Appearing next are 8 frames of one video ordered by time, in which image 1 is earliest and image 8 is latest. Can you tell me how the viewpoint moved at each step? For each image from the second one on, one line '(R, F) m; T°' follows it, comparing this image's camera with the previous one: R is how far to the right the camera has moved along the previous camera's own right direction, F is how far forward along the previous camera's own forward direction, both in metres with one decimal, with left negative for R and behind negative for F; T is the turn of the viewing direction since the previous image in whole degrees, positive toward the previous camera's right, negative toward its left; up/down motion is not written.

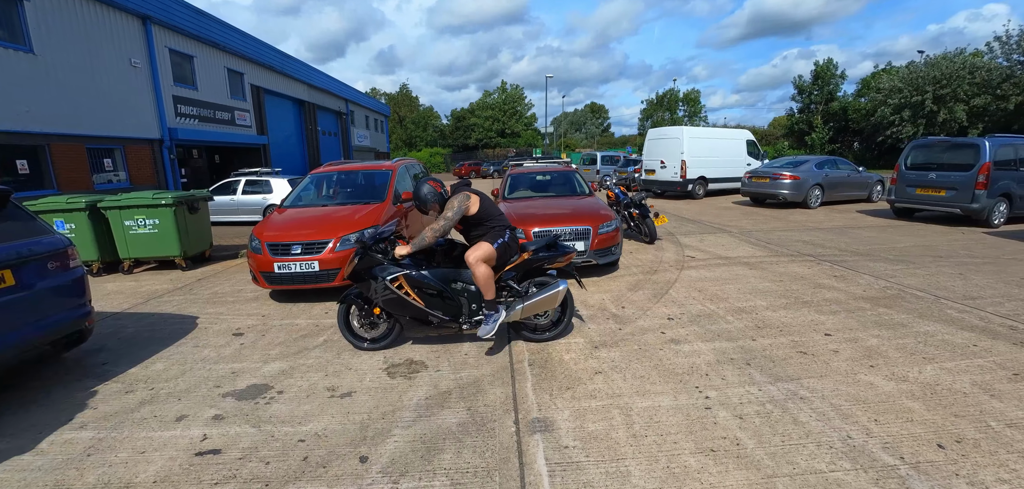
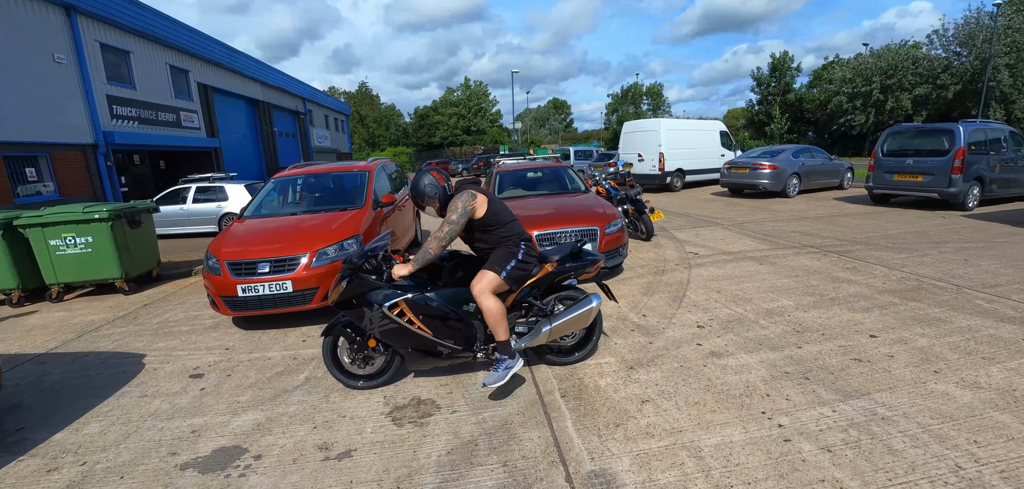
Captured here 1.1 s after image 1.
(-0.4, +0.5) m; +4°
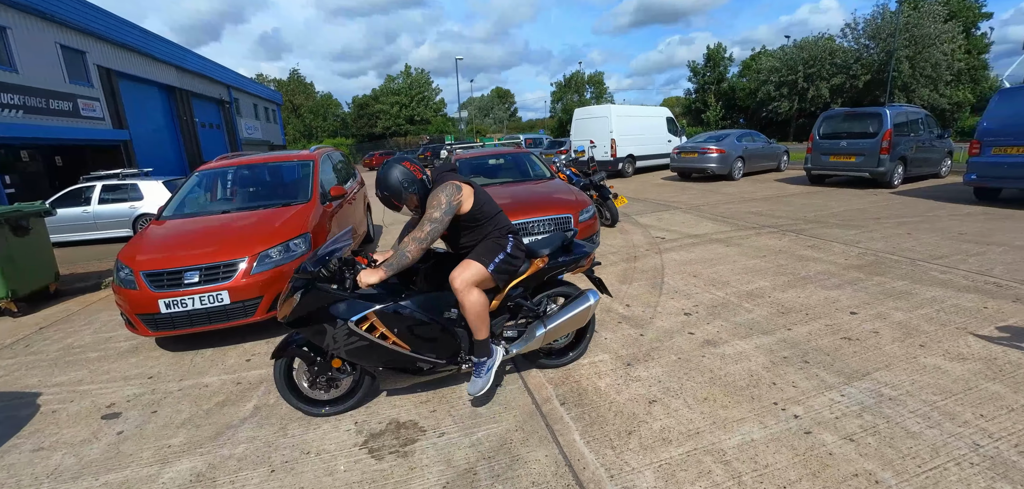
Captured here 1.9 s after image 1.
(-0.2, +0.4) m; +7°
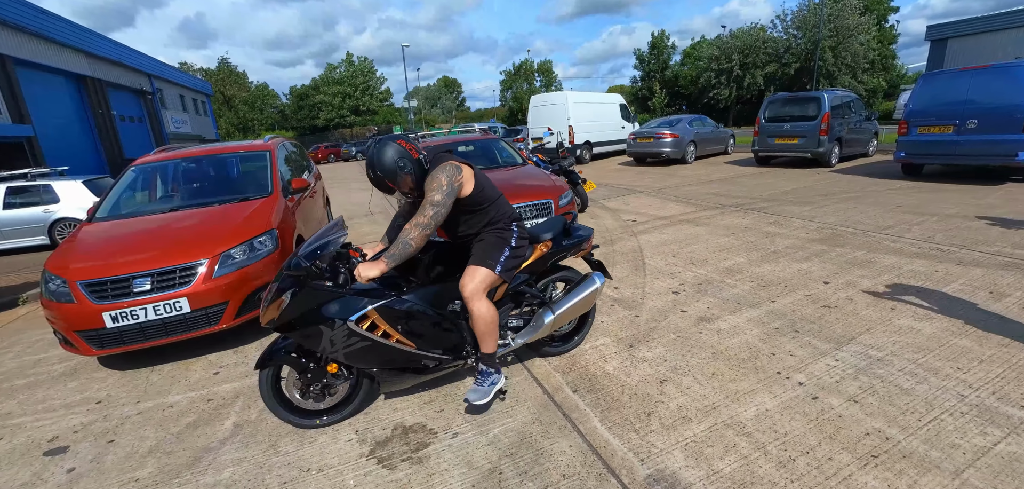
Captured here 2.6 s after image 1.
(-0.3, +0.1) m; +6°
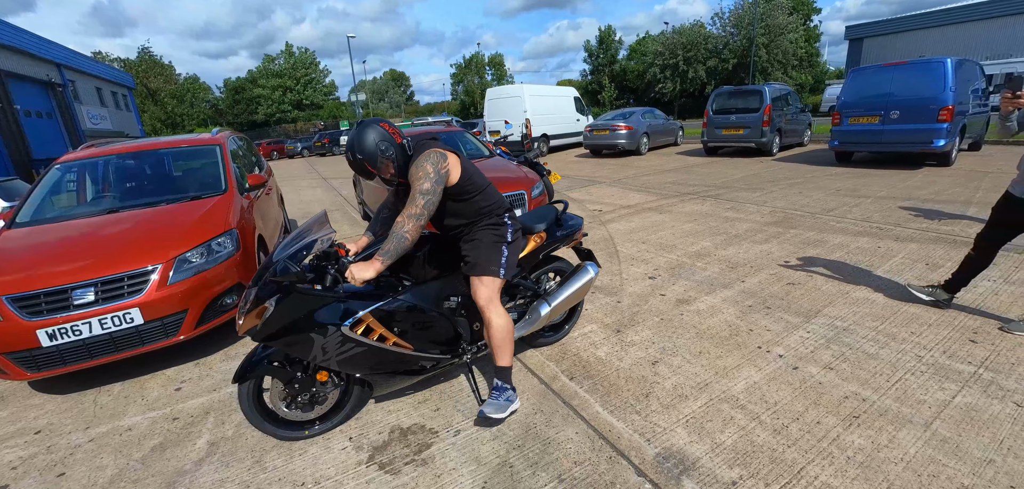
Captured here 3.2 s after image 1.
(-0.2, +0.1) m; +6°
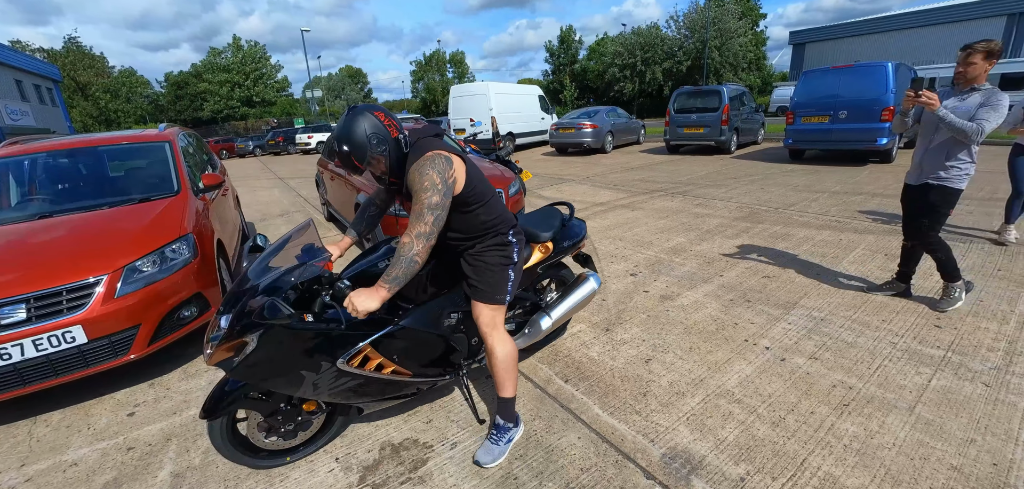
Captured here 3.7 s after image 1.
(-0.2, +0.1) m; +5°
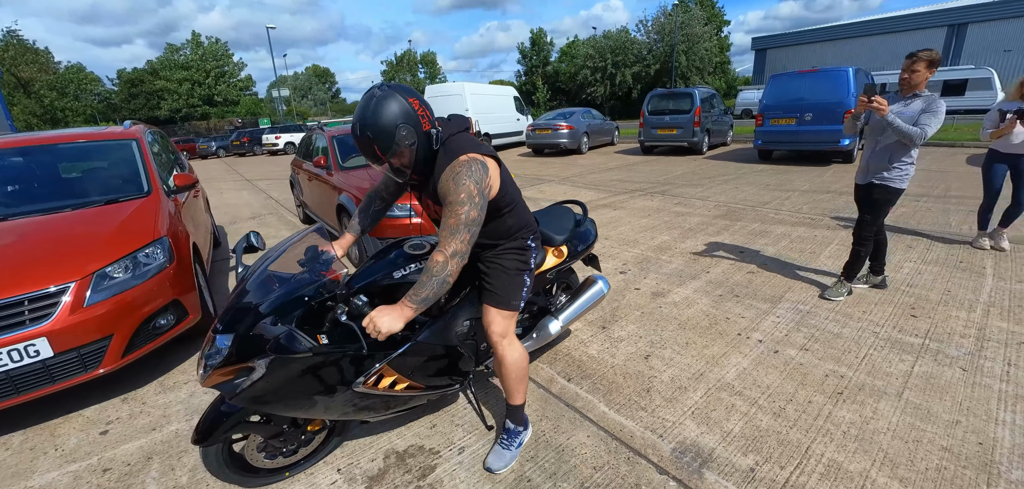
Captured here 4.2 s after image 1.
(-0.2, 0.0) m; +4°
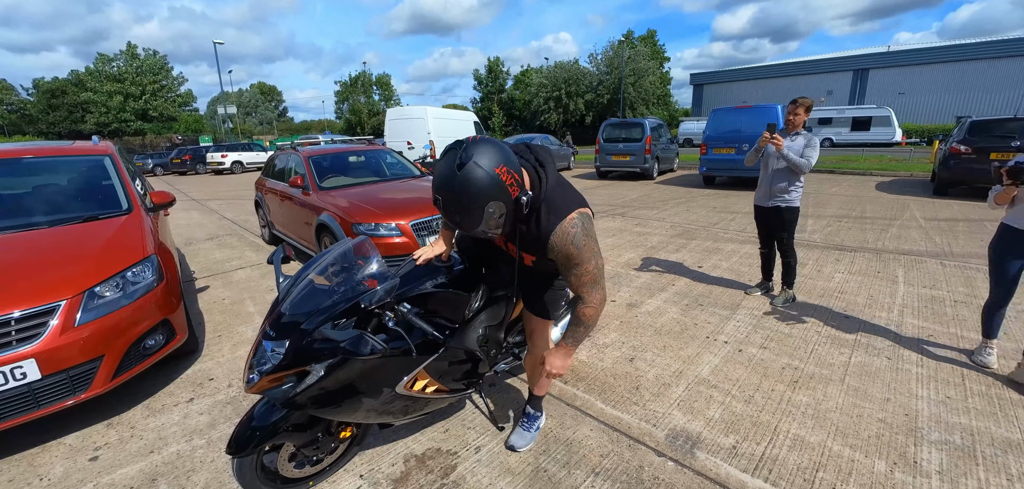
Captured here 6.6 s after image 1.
(-0.3, -0.2) m; +6°
